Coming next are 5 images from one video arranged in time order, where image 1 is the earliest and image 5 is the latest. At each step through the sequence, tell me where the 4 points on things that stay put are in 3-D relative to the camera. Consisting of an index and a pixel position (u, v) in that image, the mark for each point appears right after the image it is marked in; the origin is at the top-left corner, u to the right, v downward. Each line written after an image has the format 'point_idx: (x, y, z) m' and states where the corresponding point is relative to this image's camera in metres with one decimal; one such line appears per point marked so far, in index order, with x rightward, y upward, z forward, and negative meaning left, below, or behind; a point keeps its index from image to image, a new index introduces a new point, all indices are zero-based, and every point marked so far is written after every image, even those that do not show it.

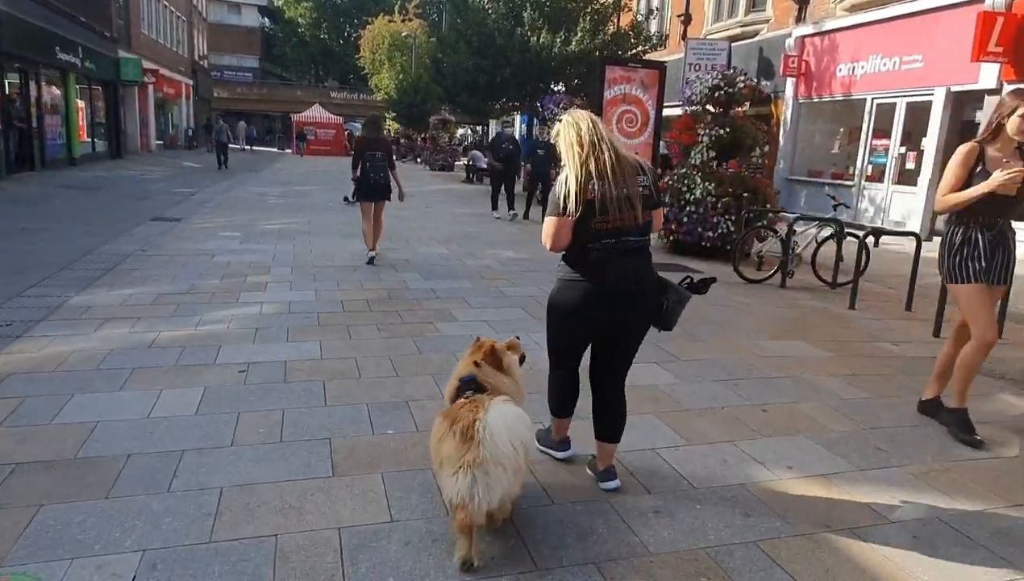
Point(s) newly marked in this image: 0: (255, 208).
0: (-5.3, +1.7, +14.8) m
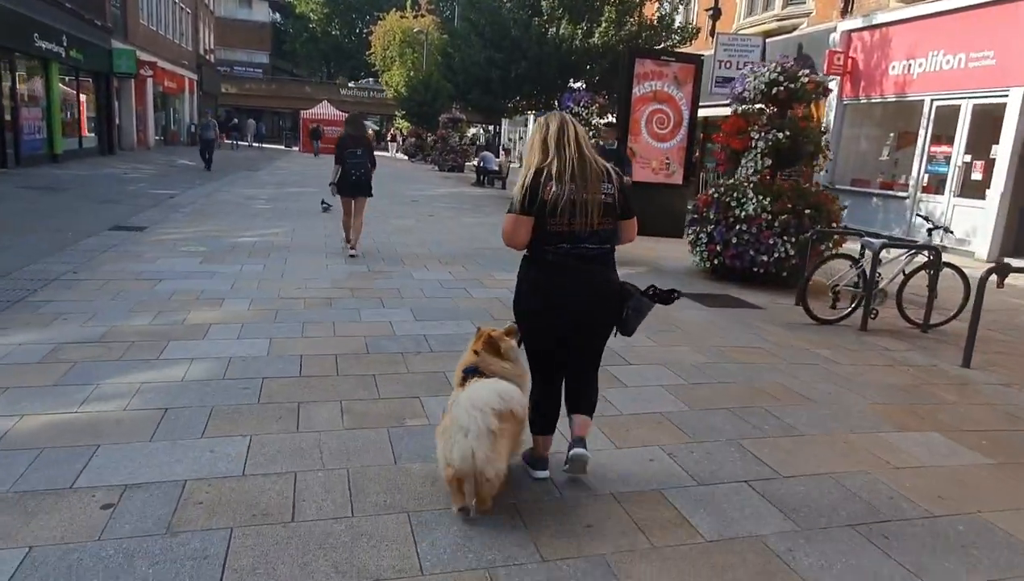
0: (-5.0, +1.3, +13.1) m
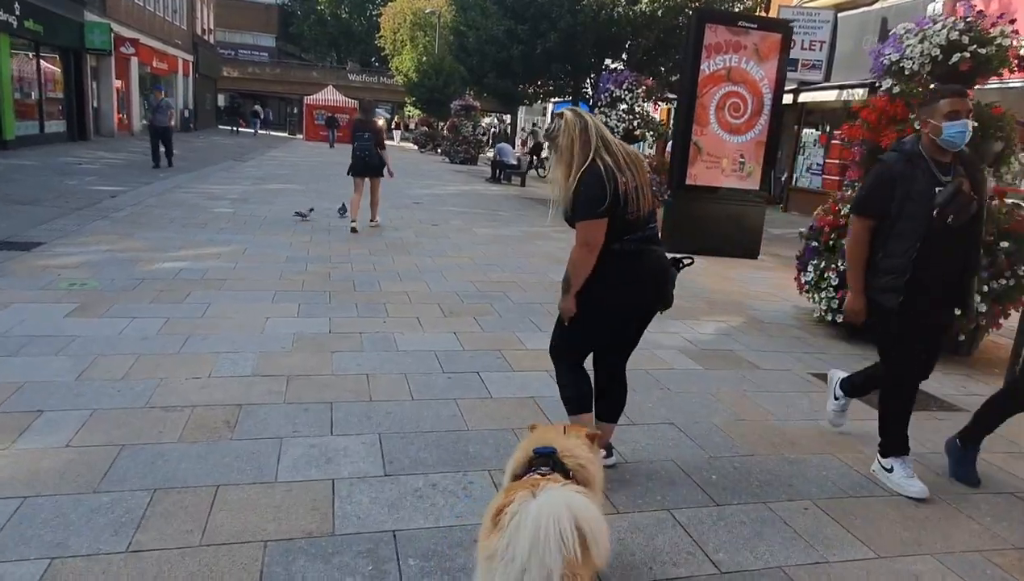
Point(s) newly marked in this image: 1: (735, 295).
0: (-4.6, +0.9, +10.0) m
1: (+2.5, -0.1, +8.2) m
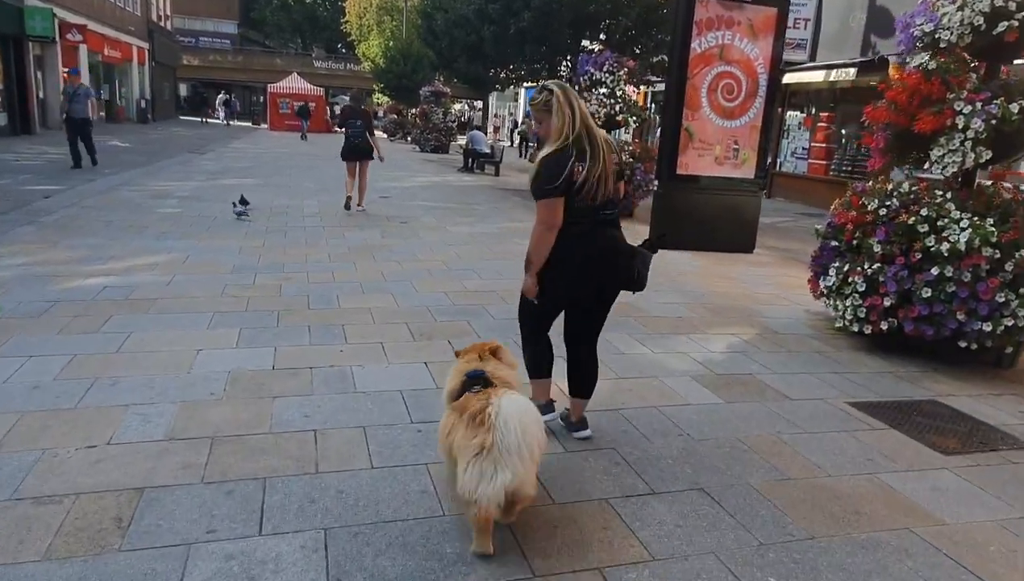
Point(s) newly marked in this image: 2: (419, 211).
0: (-4.9, +0.7, +8.9) m
1: (+2.3, -0.1, +7.3) m
2: (-1.5, +1.3, +11.9) m
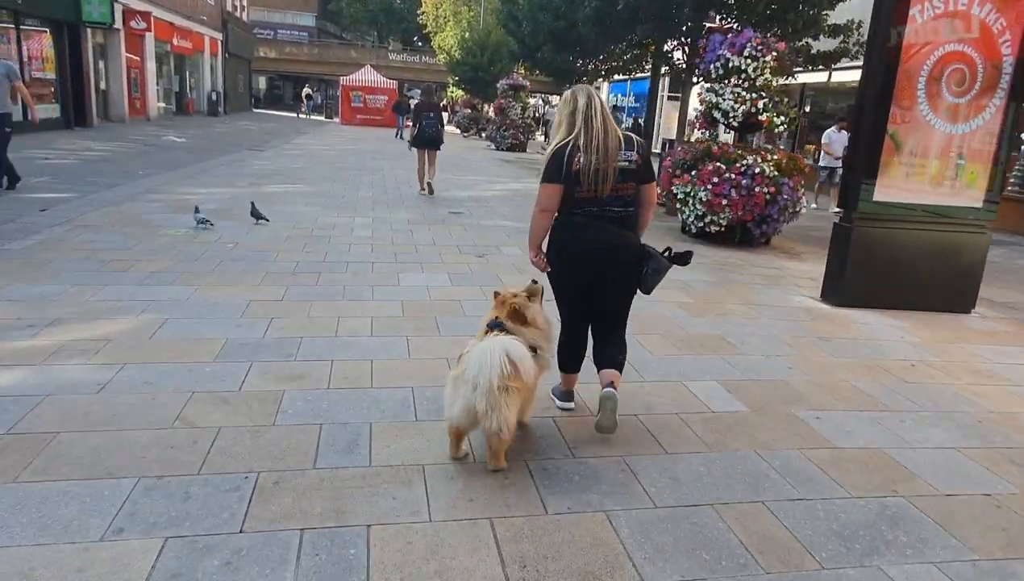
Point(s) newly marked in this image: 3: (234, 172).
0: (-3.8, +0.2, +6.6) m
1: (+3.2, -0.8, +4.3) m
2: (-0.2, +0.7, +9.2) m
3: (-5.7, +2.4, +14.7) m
